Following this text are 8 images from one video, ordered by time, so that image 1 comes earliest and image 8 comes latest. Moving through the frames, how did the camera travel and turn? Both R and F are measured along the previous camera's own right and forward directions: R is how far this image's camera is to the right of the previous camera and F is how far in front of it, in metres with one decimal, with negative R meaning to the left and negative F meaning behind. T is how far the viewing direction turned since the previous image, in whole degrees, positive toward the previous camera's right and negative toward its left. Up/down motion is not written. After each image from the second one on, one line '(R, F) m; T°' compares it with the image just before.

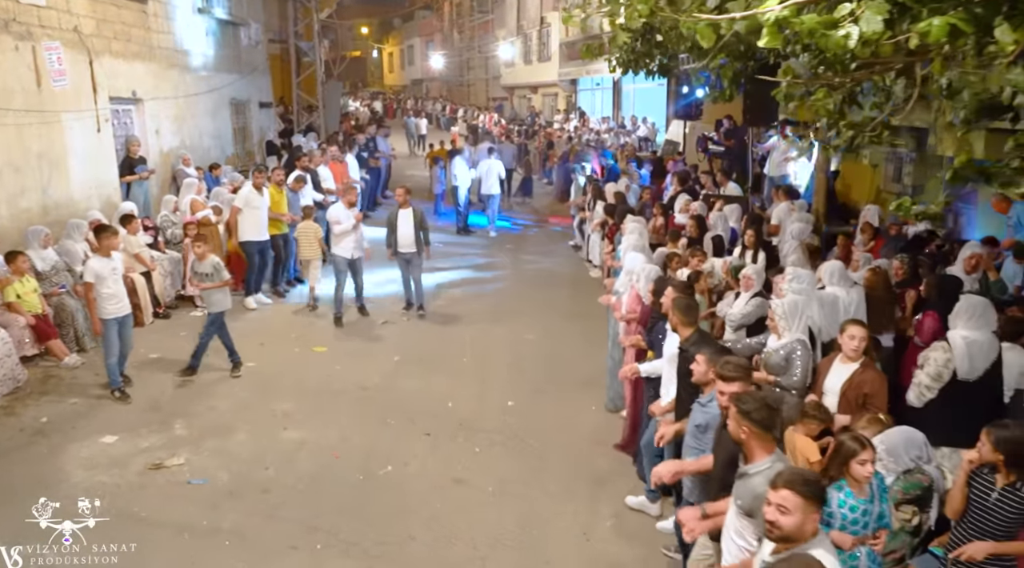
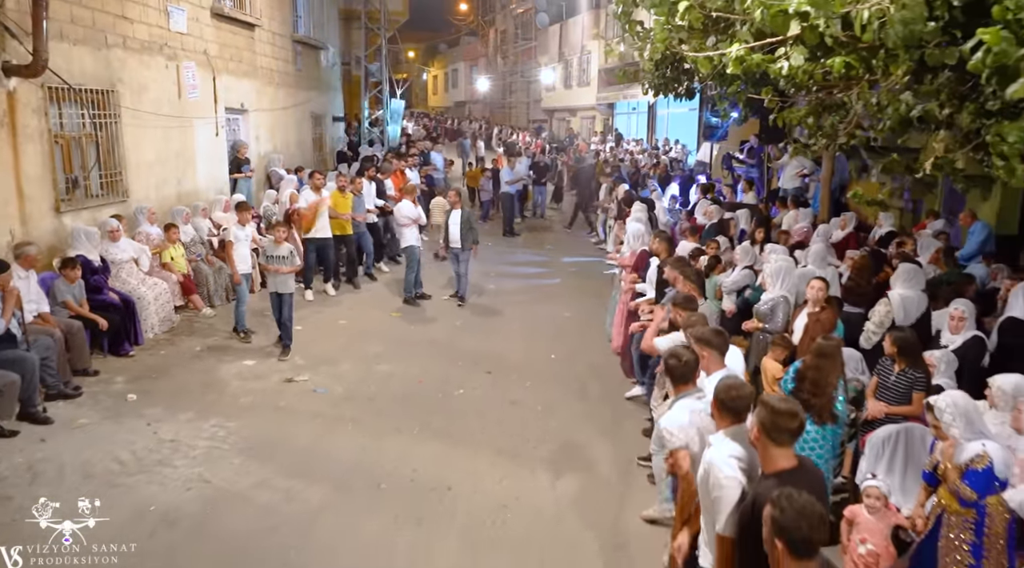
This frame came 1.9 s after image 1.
(-0.2, -1.7) m; -2°
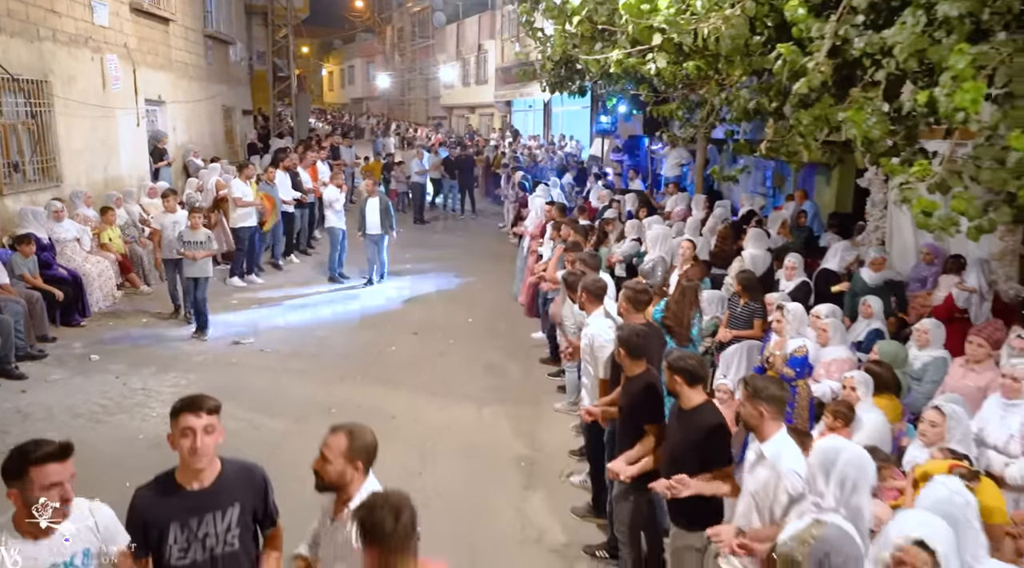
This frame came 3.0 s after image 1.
(-0.3, -1.1) m; +7°
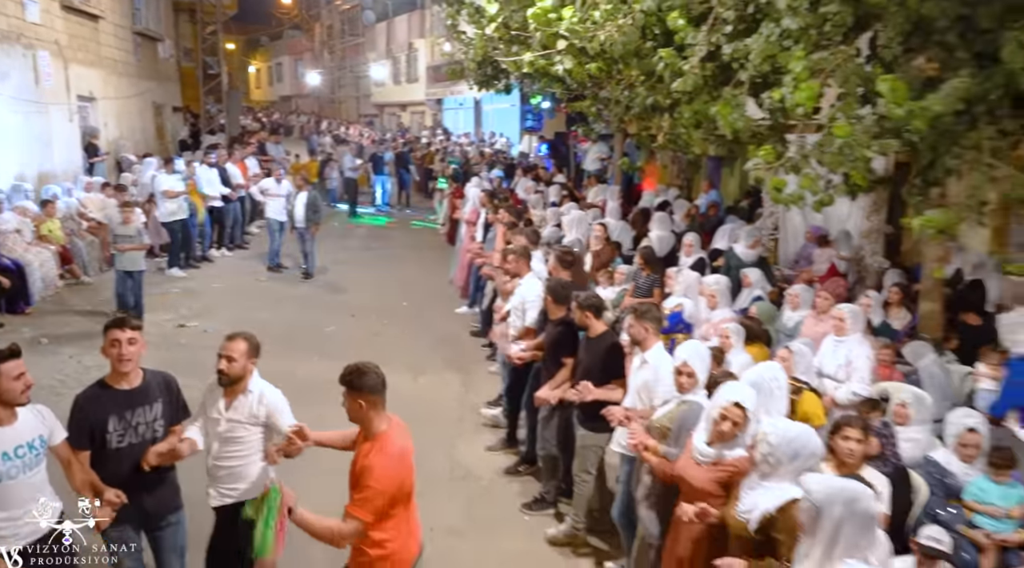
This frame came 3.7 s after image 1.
(0.0, -0.7) m; +5°
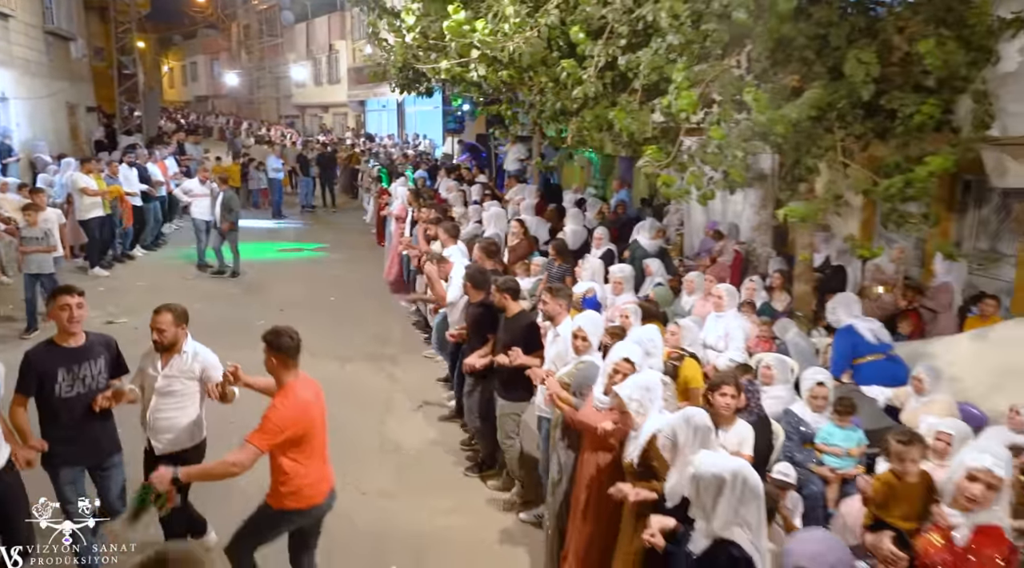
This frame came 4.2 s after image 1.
(0.0, -0.5) m; +5°
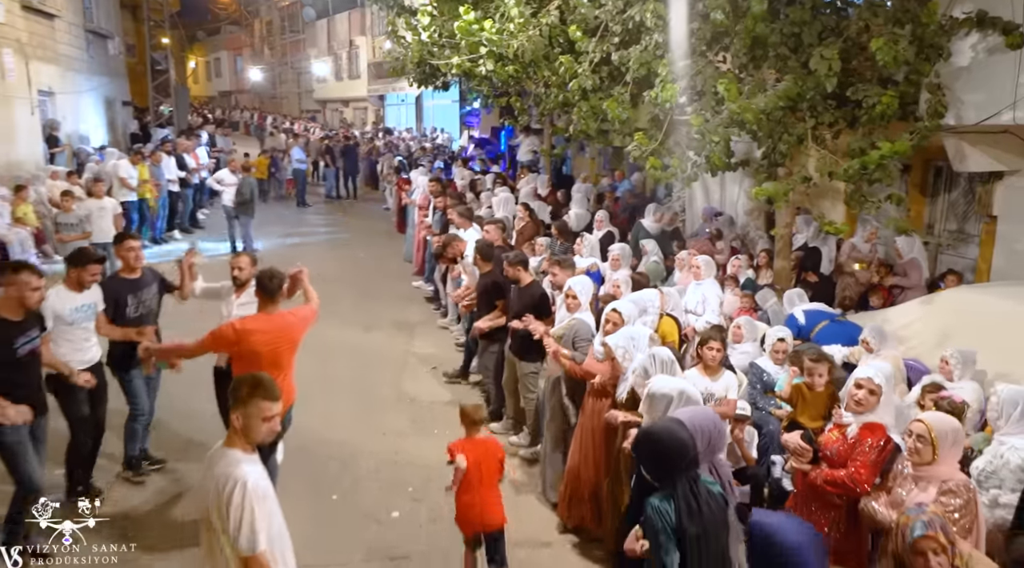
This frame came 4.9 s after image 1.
(+0.1, -0.7) m; -1°
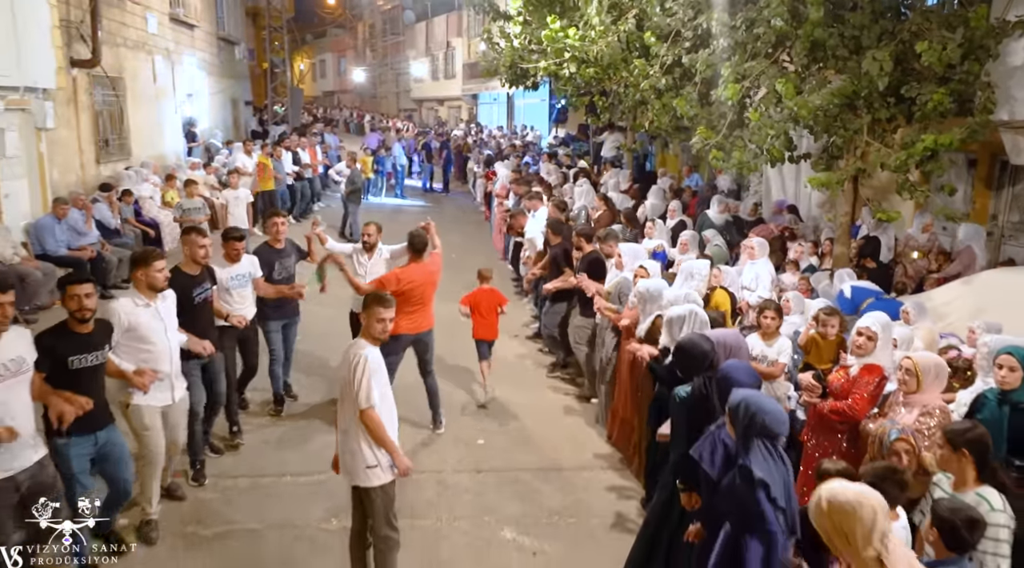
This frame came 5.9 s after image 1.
(+0.1, -0.8) m; -6°
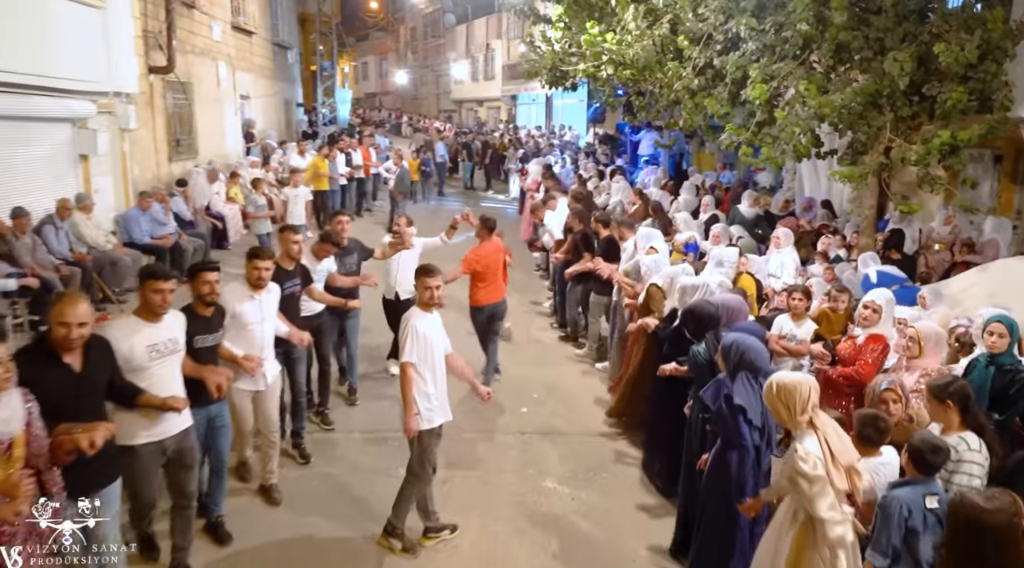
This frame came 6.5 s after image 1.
(0.0, -0.5) m; -3°
